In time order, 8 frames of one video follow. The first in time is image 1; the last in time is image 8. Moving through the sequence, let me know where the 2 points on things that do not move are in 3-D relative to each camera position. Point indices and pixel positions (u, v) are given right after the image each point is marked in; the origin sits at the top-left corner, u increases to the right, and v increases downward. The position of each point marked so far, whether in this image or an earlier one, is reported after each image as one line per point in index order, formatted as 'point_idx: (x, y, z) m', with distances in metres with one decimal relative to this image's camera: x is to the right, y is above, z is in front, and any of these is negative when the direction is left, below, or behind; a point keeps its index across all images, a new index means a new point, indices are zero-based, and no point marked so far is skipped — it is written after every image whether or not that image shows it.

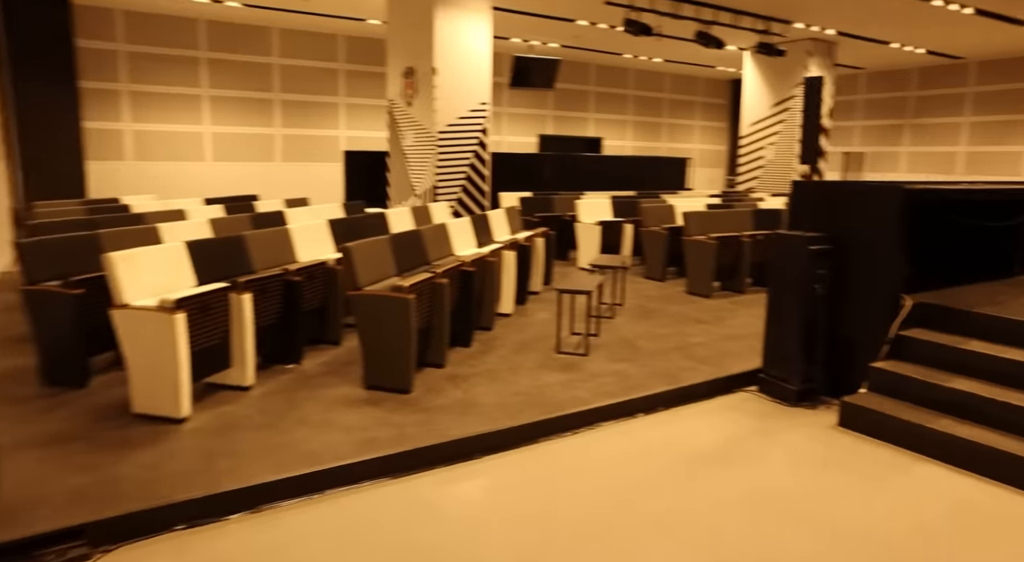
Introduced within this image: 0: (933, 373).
0: (+2.3, -0.5, +3.5) m
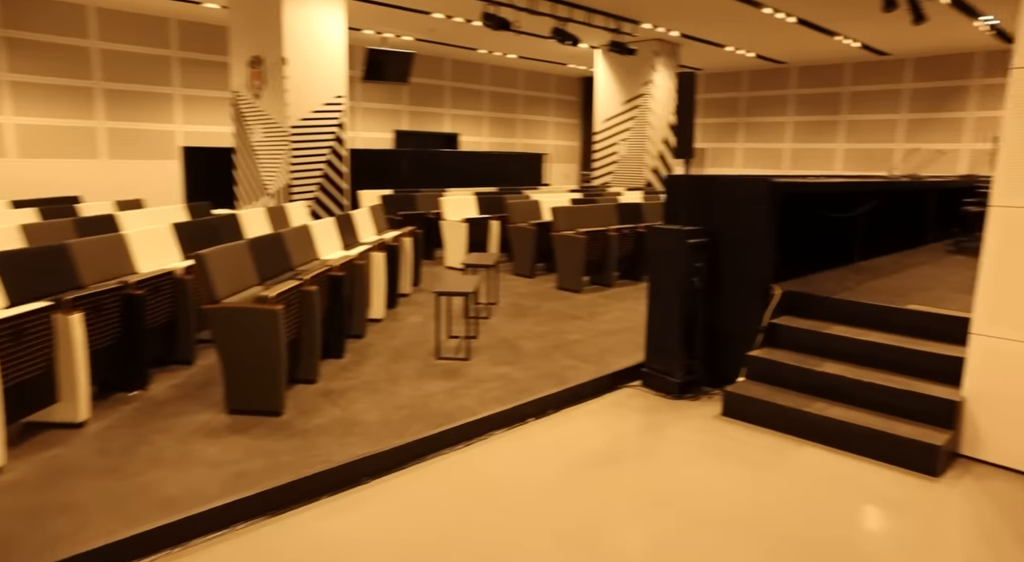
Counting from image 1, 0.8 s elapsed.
0: (+1.7, -0.5, +3.7) m
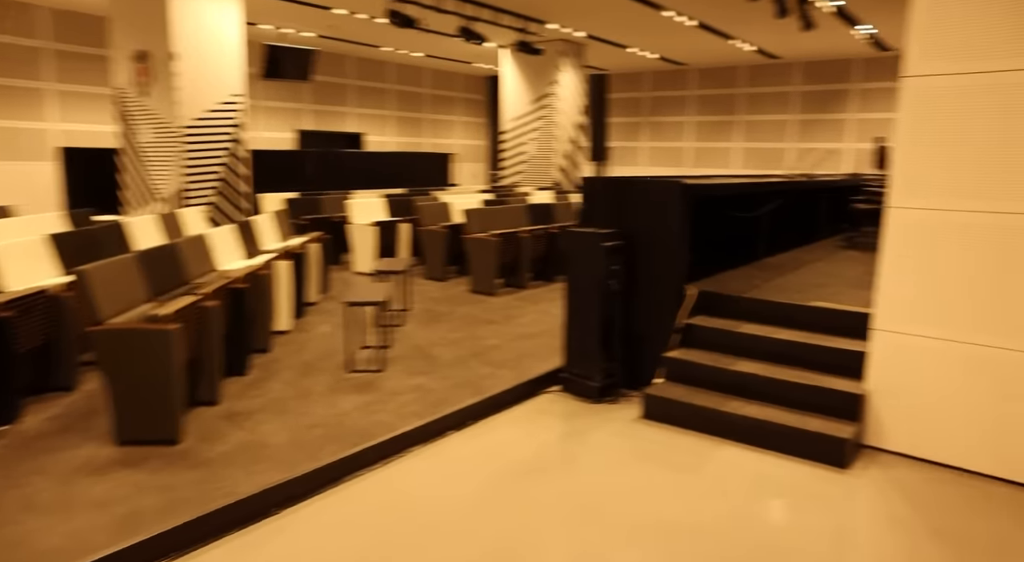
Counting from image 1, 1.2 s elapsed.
0: (+1.2, -0.5, +3.8) m
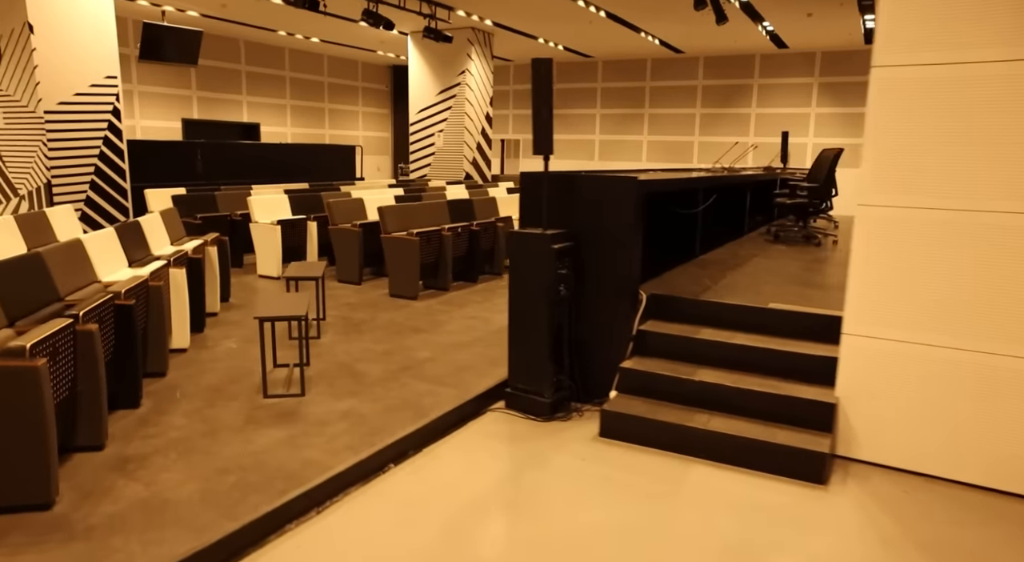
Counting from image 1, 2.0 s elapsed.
0: (+0.9, -0.5, +3.6) m
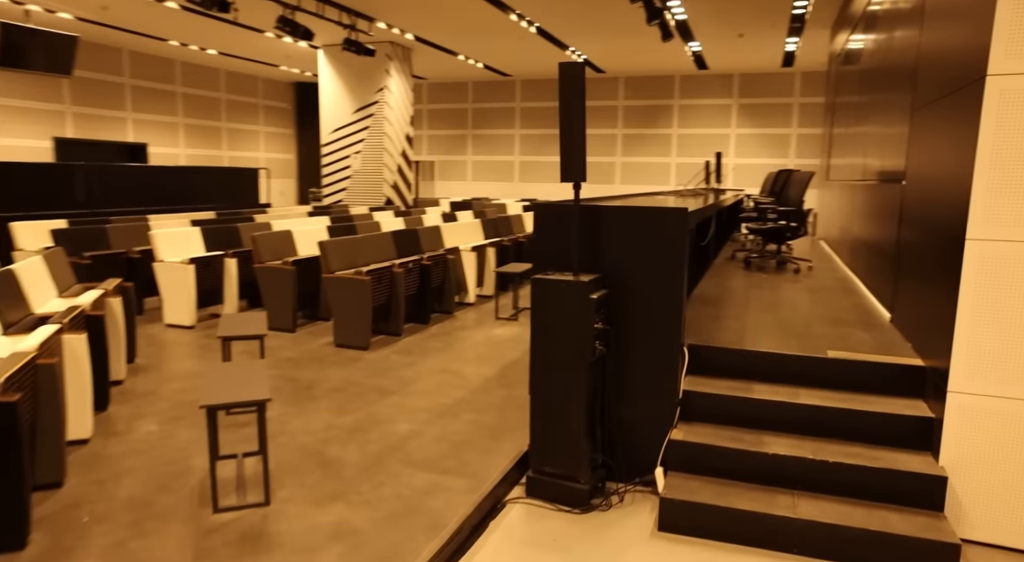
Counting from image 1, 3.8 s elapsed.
0: (+1.1, -0.7, +3.0) m
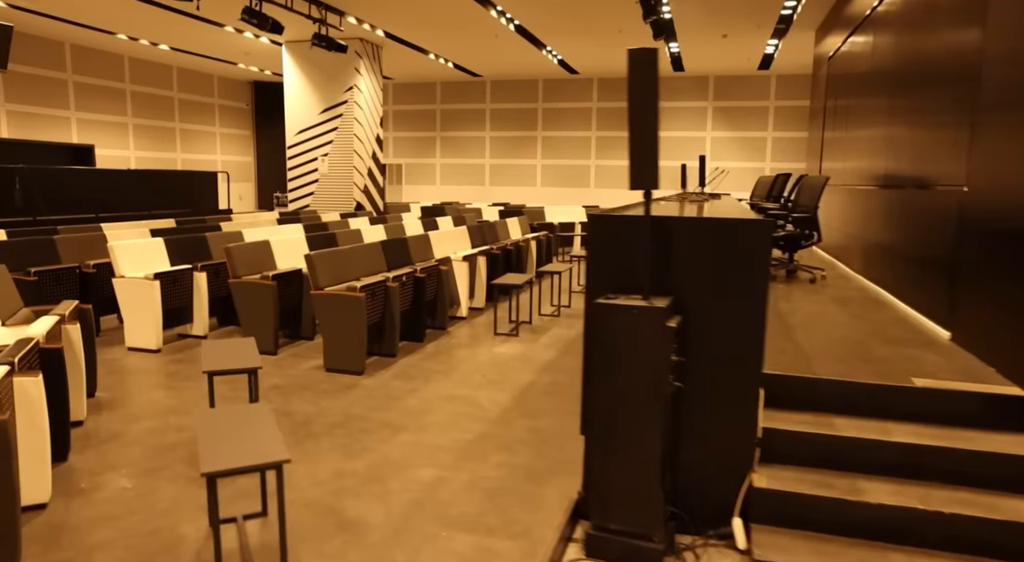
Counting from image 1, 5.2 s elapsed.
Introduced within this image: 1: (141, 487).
0: (+1.3, -0.8, +2.6) m
1: (-1.7, -1.0, +3.0) m
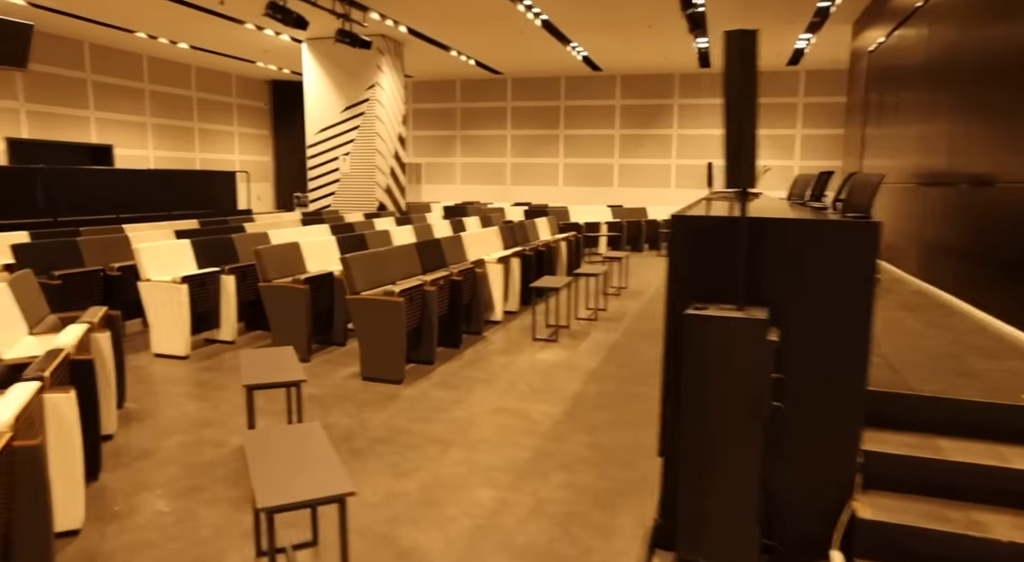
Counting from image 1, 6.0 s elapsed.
0: (+1.6, -0.8, +2.4) m
1: (-1.4, -1.0, +2.8) m
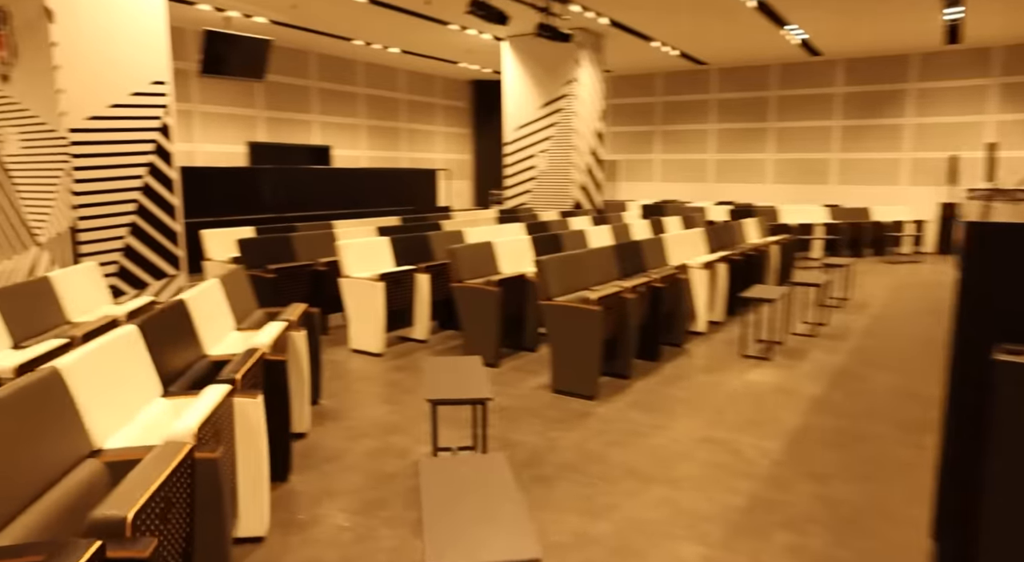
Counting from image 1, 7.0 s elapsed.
0: (+2.2, -1.0, +1.4) m
1: (-0.6, -1.0, +2.6) m
